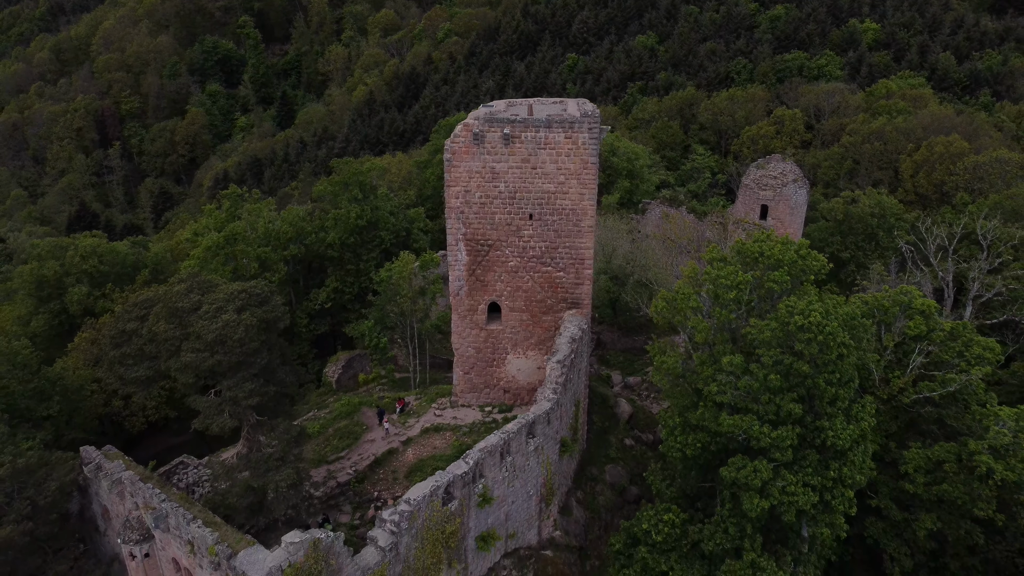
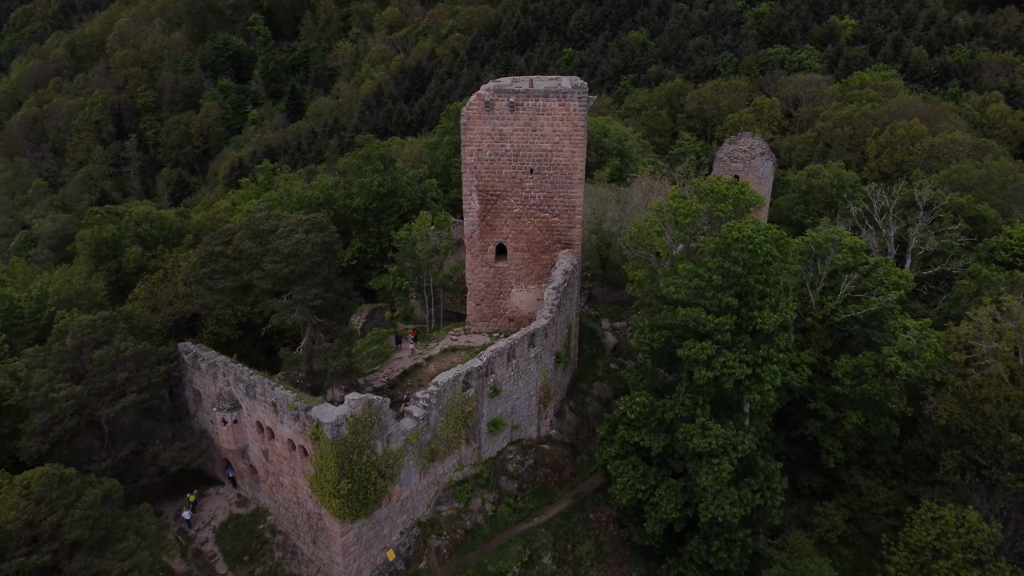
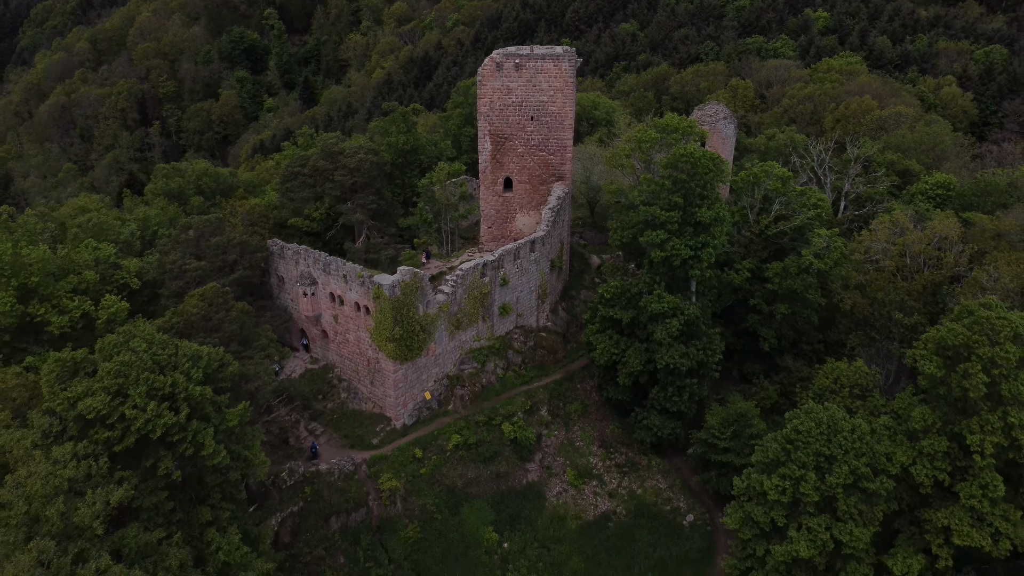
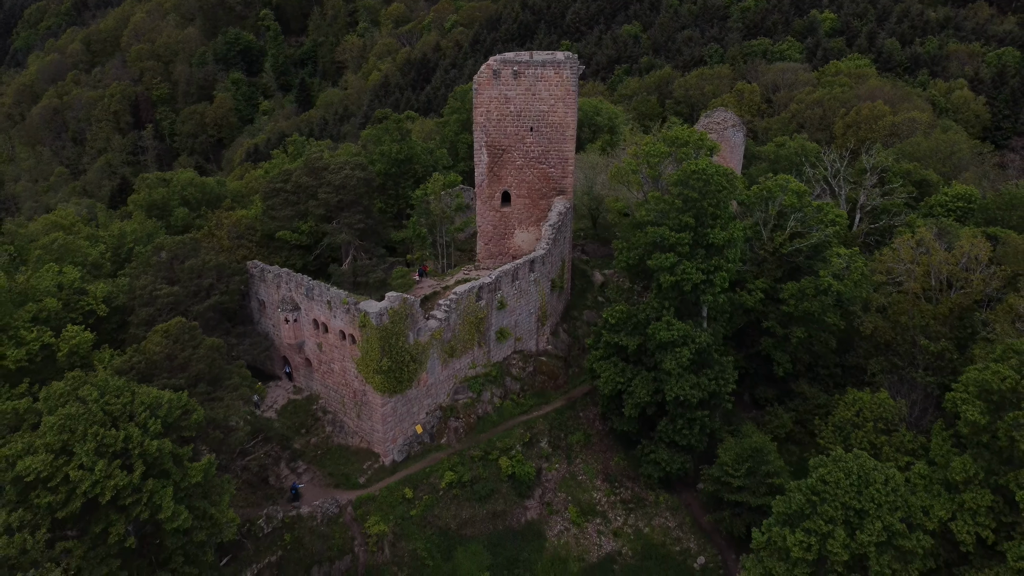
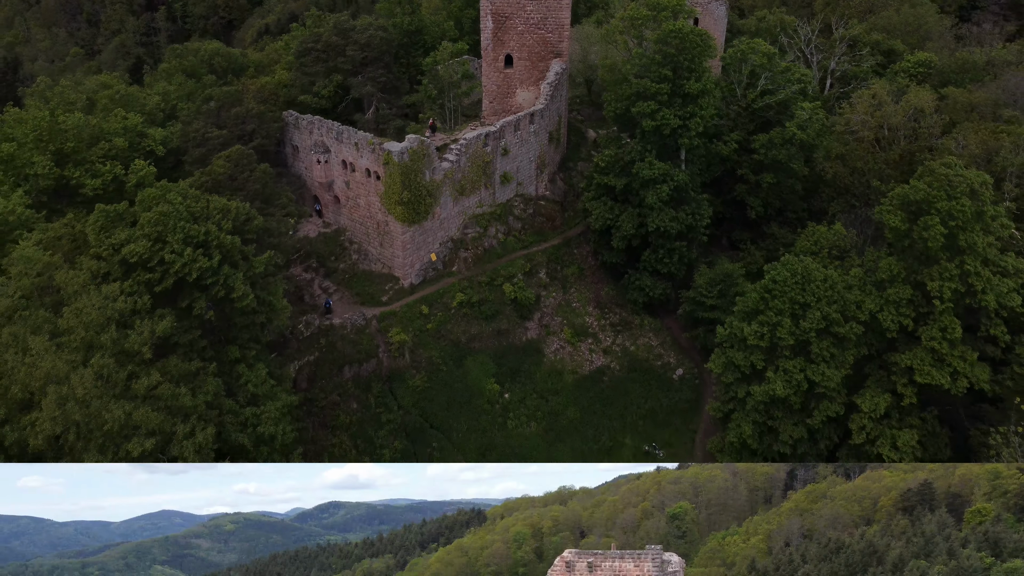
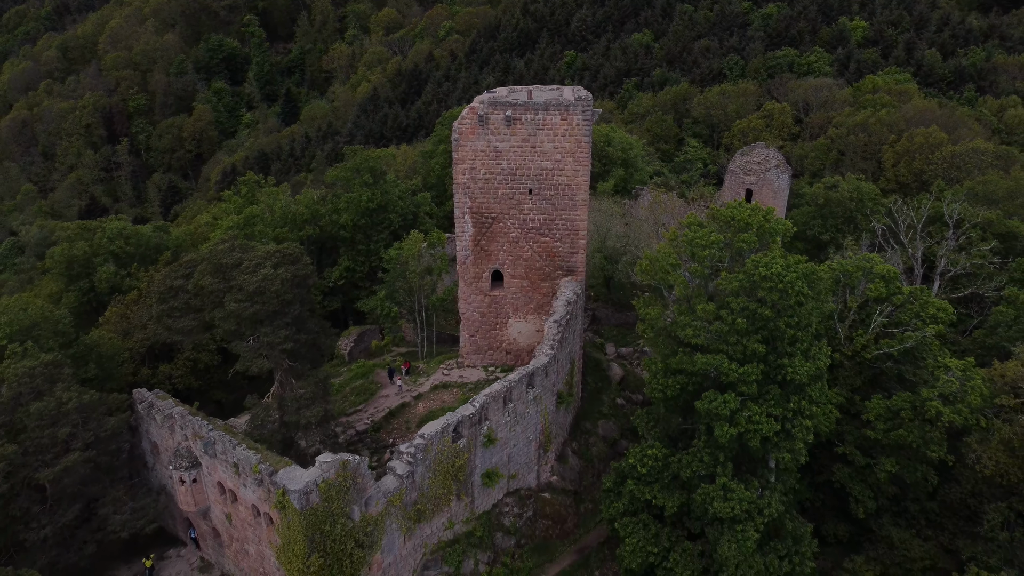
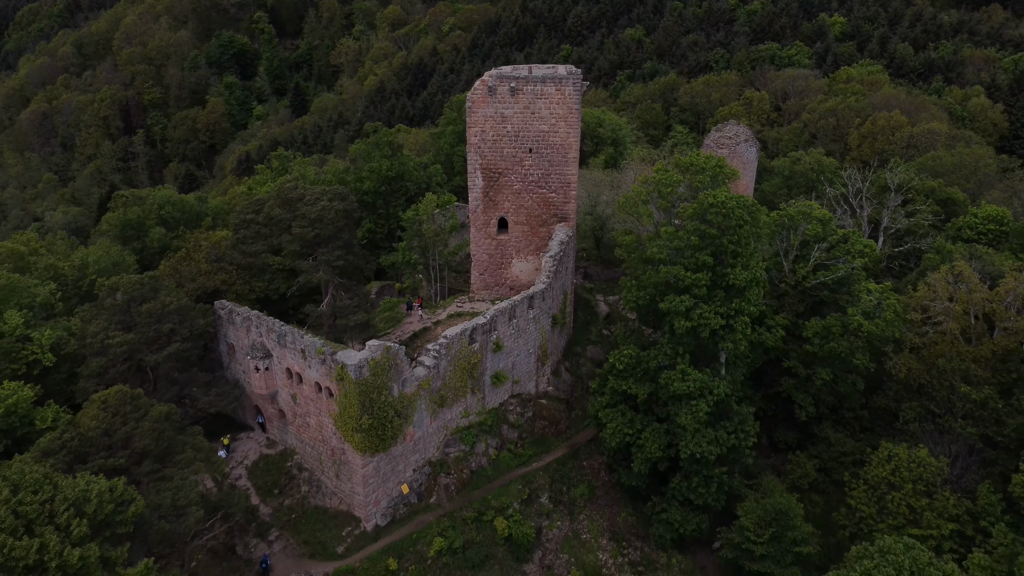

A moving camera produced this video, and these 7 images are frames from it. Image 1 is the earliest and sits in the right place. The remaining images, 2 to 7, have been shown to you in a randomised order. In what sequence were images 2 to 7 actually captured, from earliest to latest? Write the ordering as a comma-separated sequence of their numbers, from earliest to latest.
6, 2, 7, 4, 3, 5
